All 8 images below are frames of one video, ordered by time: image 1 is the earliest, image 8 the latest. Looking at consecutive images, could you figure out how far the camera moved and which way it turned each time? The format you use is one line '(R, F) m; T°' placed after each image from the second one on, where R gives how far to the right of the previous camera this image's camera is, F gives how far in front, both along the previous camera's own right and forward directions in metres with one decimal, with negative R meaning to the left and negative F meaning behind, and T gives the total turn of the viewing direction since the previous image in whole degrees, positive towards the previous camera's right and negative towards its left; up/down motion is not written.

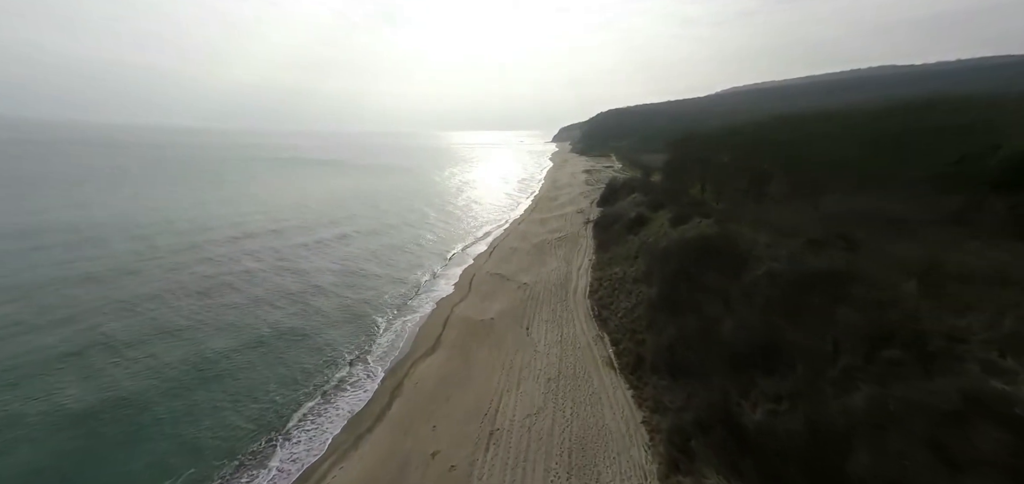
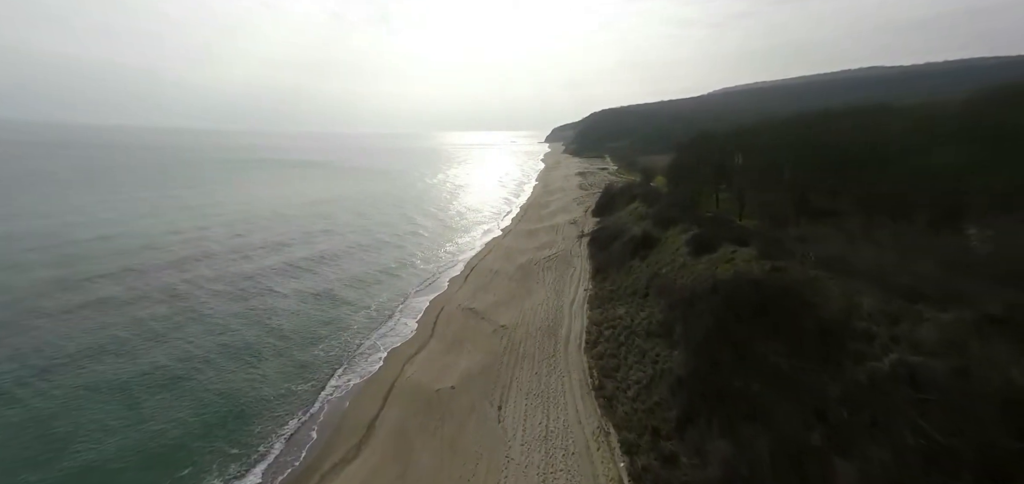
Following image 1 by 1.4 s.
(+0.7, +4.4) m; +1°
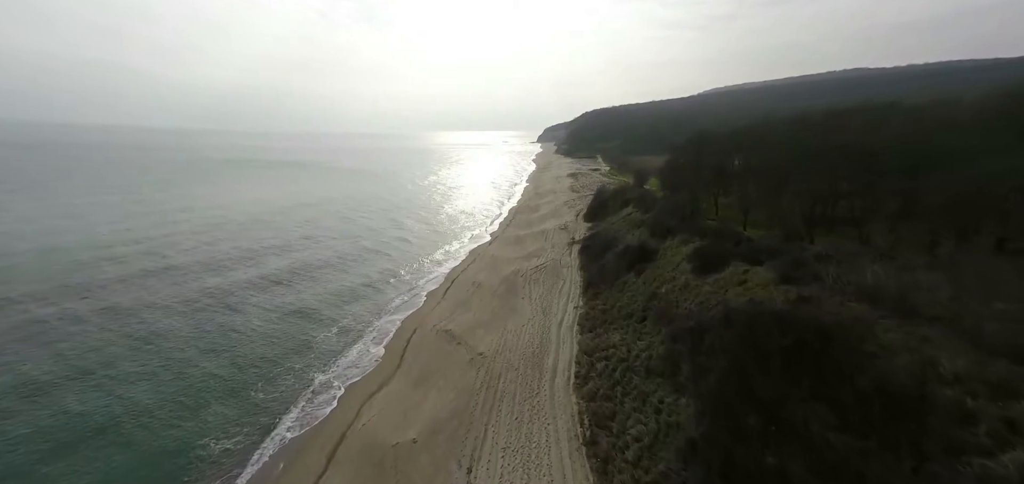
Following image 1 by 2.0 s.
(+0.4, +1.9) m; +1°
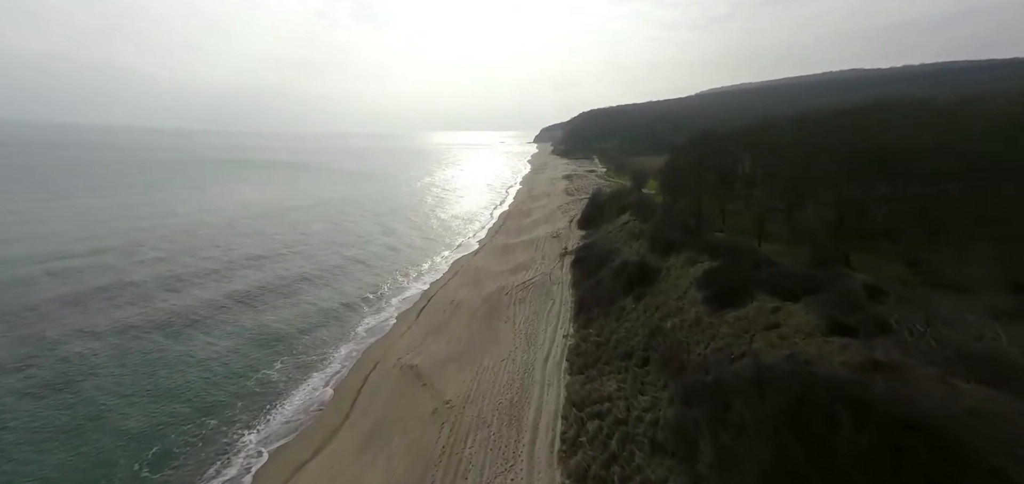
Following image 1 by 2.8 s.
(+0.7, +2.4) m; 0°
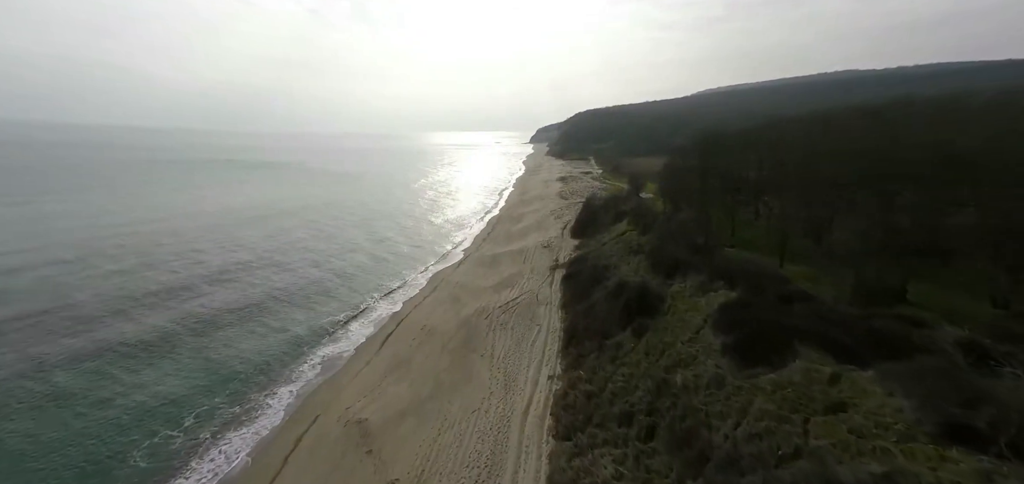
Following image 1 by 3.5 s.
(+0.7, +2.5) m; 0°
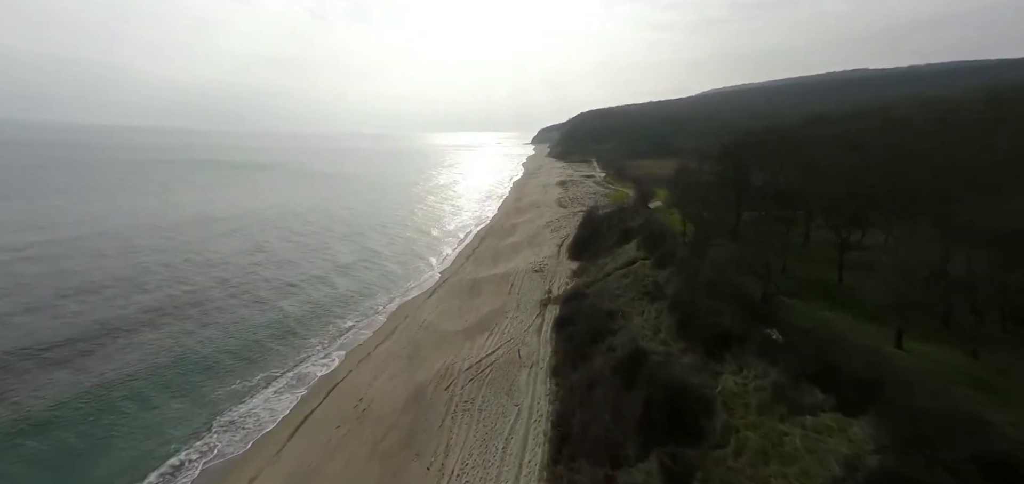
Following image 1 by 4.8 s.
(+0.9, +4.8) m; 0°
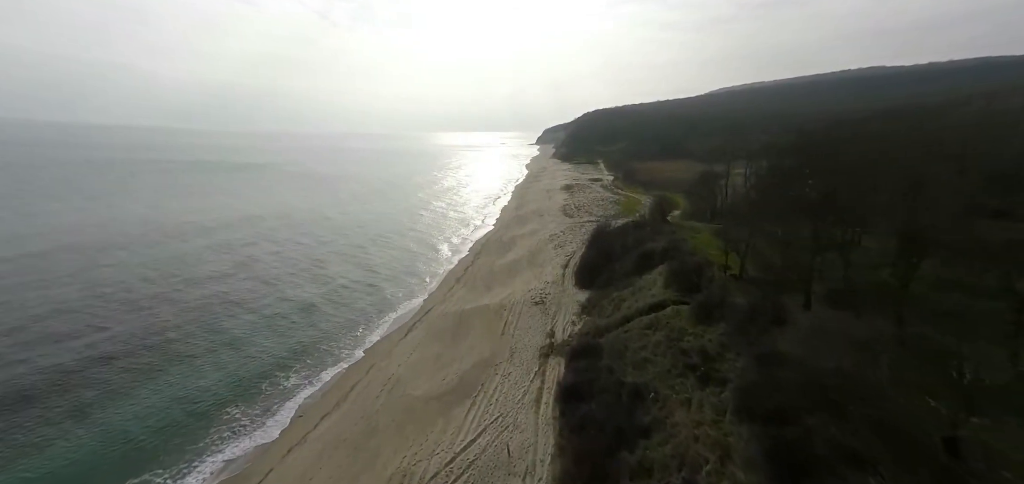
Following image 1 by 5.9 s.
(+0.4, +4.2) m; -1°
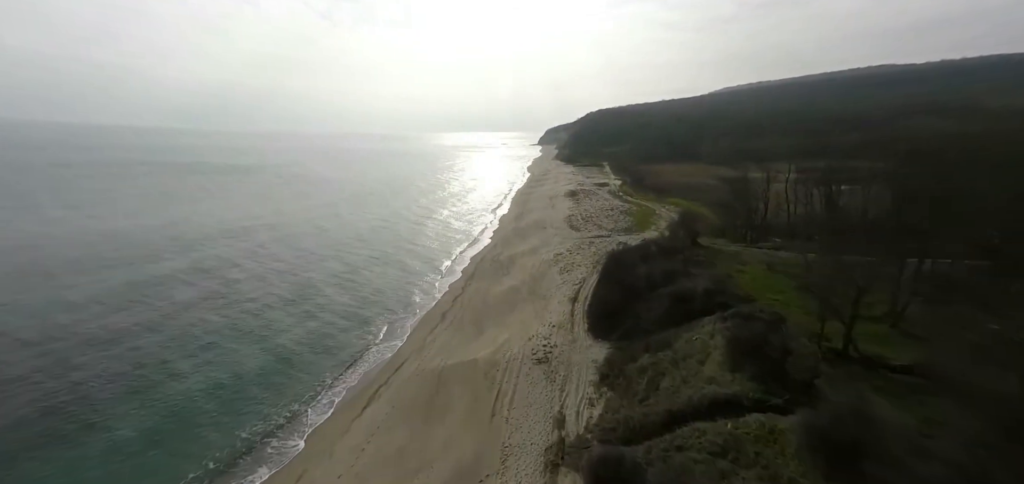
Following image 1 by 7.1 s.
(+0.2, +4.7) m; 0°
